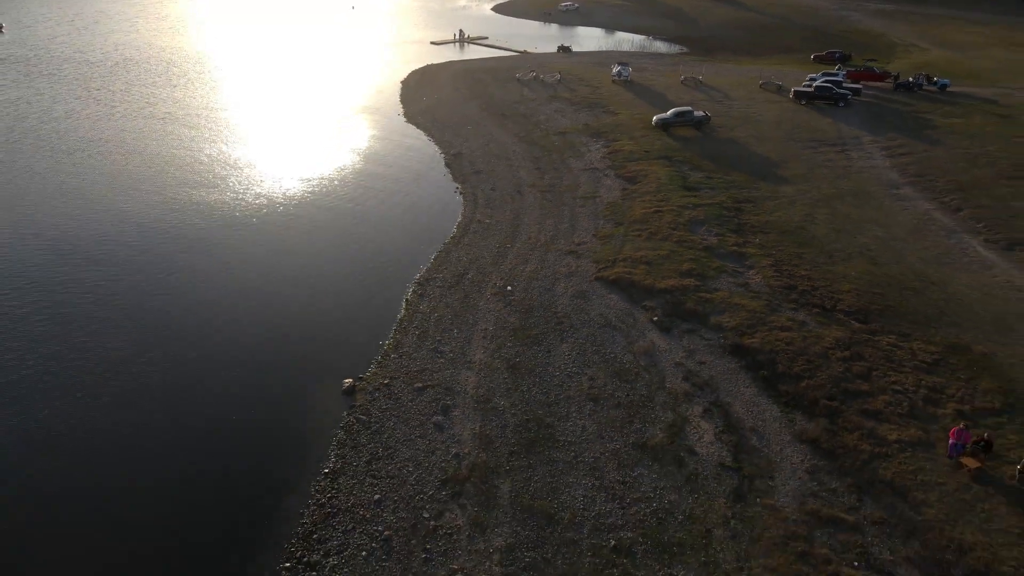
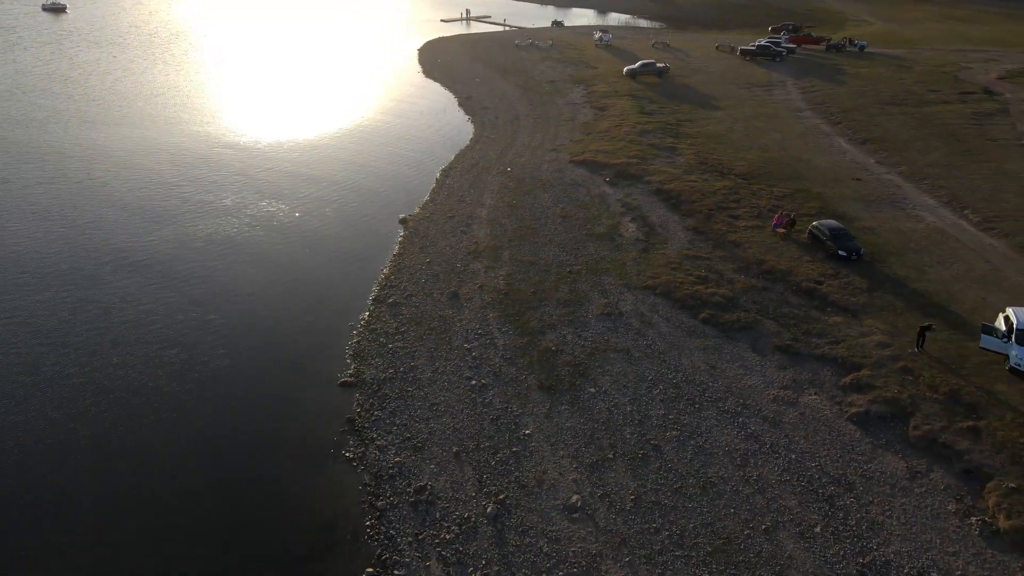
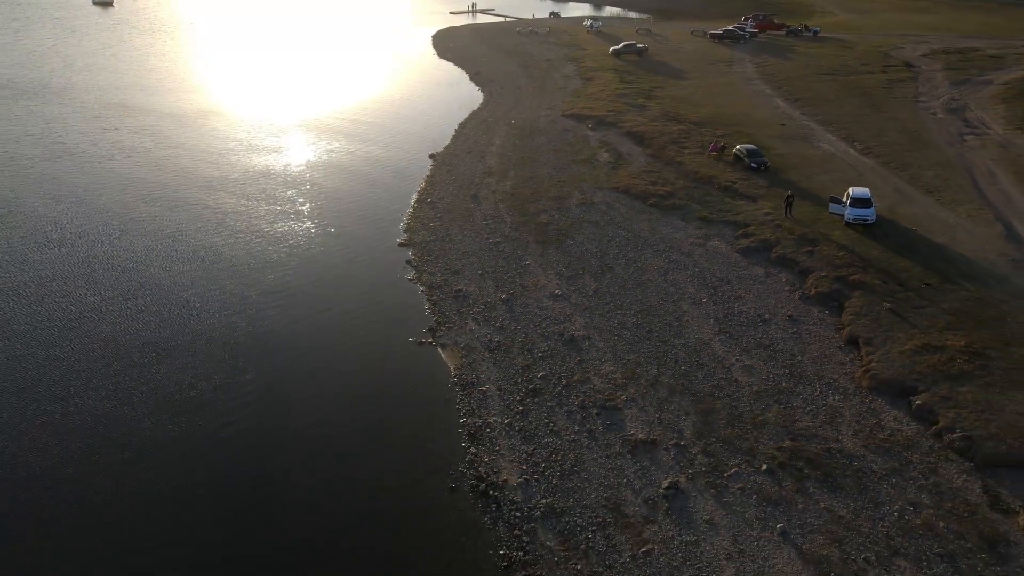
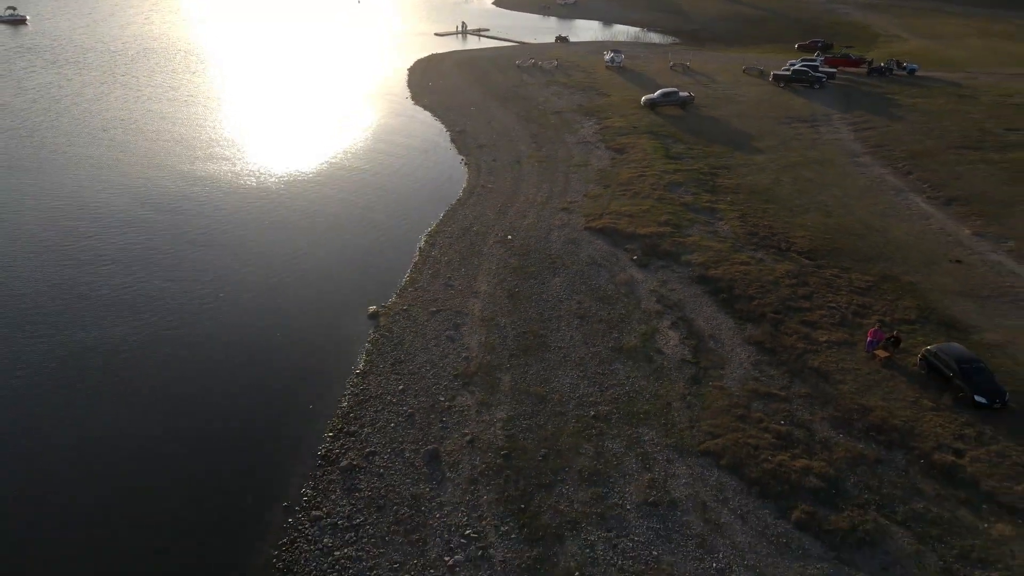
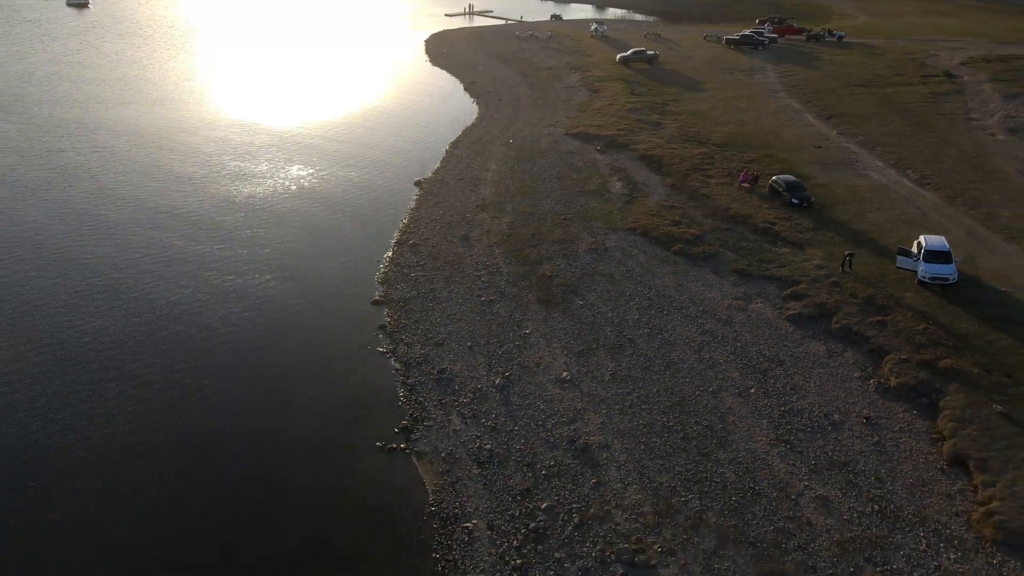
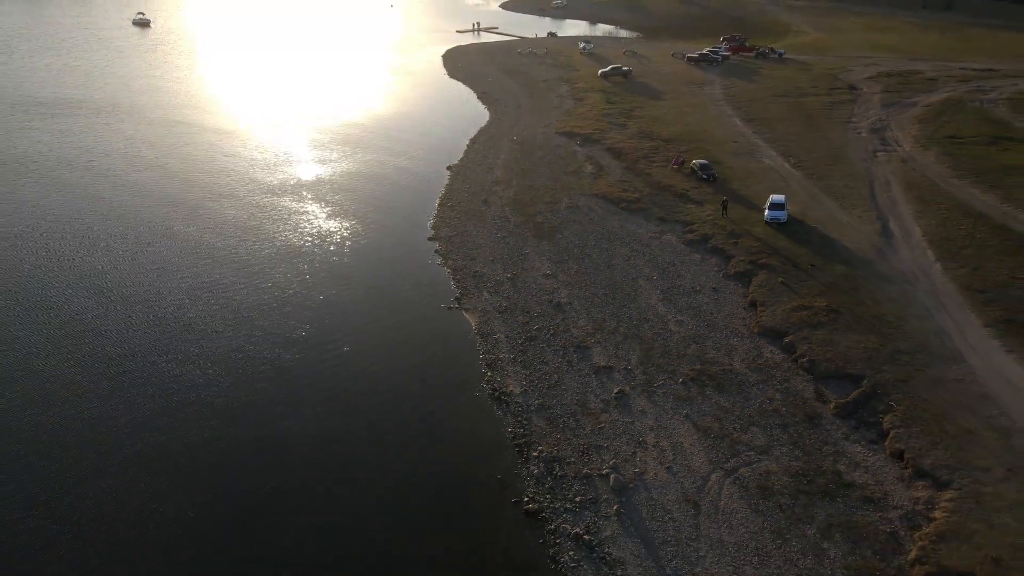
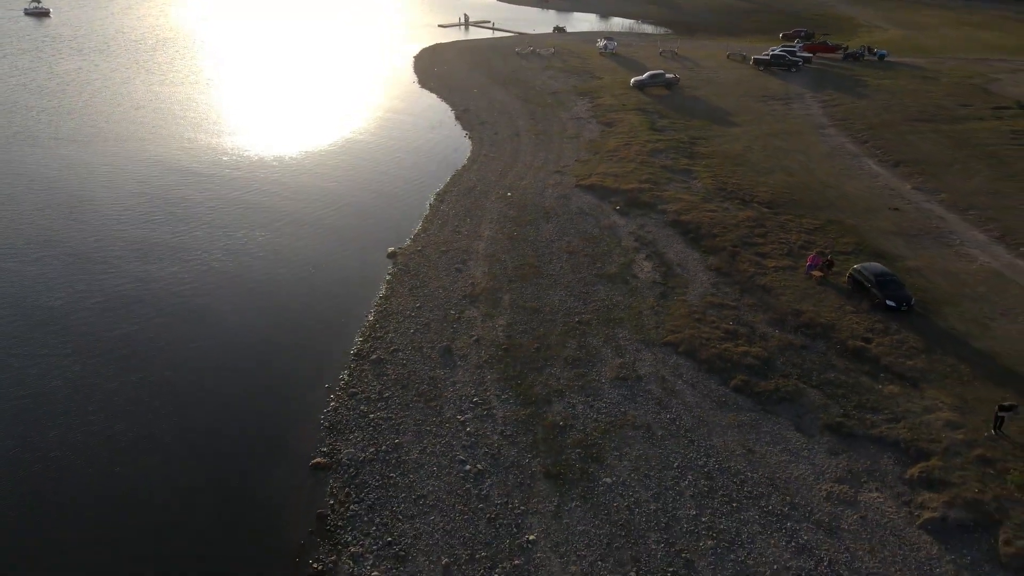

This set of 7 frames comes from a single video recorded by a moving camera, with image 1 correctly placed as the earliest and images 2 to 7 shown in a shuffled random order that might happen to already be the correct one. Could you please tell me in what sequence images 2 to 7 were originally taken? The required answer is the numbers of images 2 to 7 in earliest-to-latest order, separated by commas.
4, 7, 2, 5, 3, 6
